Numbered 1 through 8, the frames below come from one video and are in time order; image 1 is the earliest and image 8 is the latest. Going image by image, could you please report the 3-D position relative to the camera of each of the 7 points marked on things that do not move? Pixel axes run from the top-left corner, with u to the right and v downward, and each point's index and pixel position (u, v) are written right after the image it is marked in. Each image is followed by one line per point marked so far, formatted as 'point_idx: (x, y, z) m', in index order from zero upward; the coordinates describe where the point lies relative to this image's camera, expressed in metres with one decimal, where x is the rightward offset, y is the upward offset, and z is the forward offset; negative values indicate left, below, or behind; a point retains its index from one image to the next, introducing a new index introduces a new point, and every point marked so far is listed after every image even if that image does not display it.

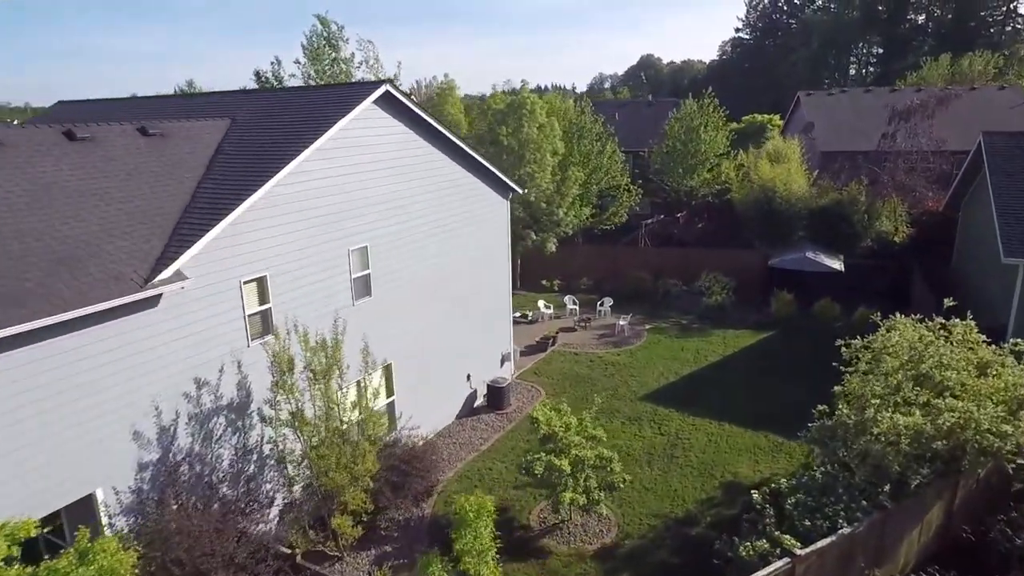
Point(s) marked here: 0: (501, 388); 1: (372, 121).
0: (-0.3, -2.9, +18.7) m
1: (-3.0, +3.6, +14.3) m
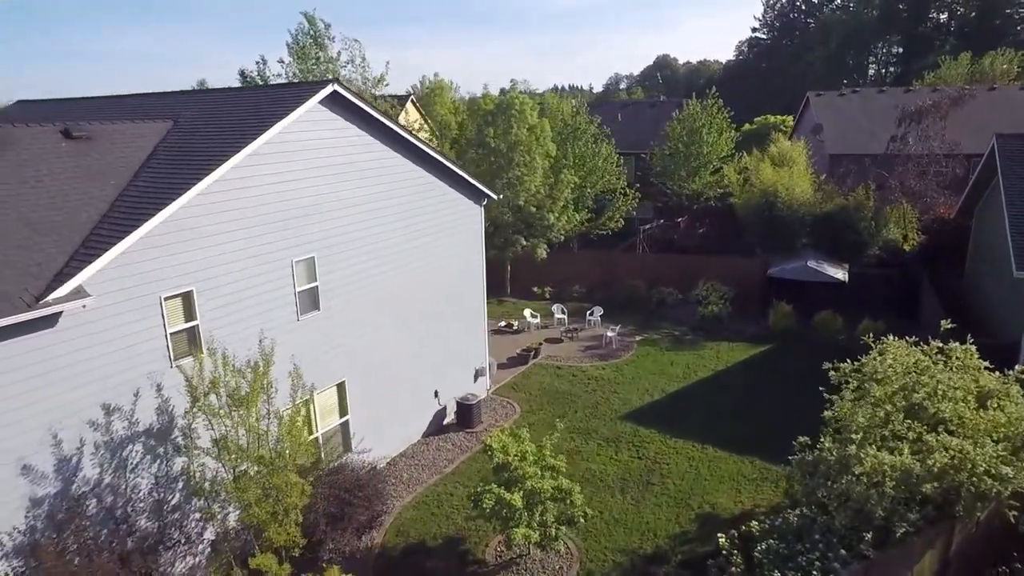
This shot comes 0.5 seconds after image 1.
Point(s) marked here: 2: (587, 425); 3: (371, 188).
0: (-1.1, -3.2, +17.6) m
1: (-3.9, +3.3, +13.3) m
2: (+2.0, -3.8, +18.2) m
3: (-3.2, +2.2, +14.7) m
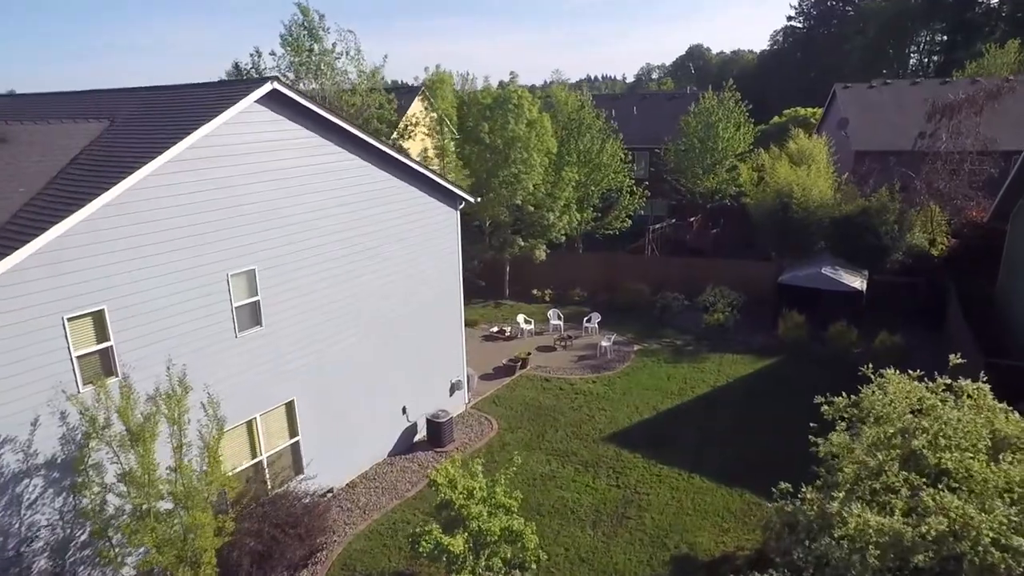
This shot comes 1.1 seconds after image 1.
0: (-1.8, -3.5, +16.5) m
1: (-4.7, +3.0, +12.2) m
2: (+1.4, -4.1, +16.9) m
3: (-4.0, +2.0, +13.6) m
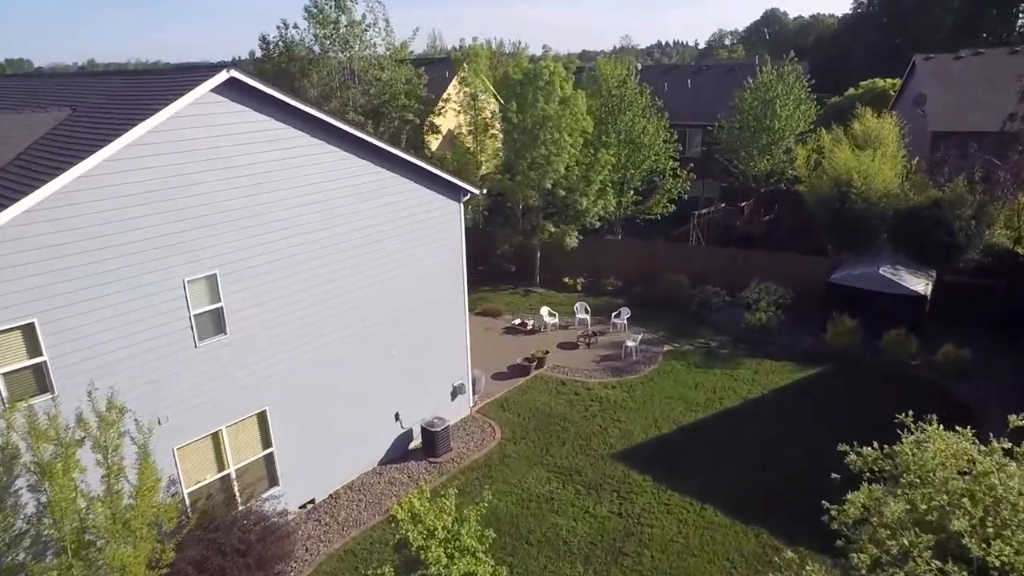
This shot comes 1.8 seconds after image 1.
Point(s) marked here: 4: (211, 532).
0: (-1.8, -3.4, +15.4) m
1: (-4.9, +2.9, +11.1) m
2: (+1.4, -4.2, +15.6) m
3: (-4.1, +1.9, +12.5) m
4: (-4.9, -4.0, +10.8) m
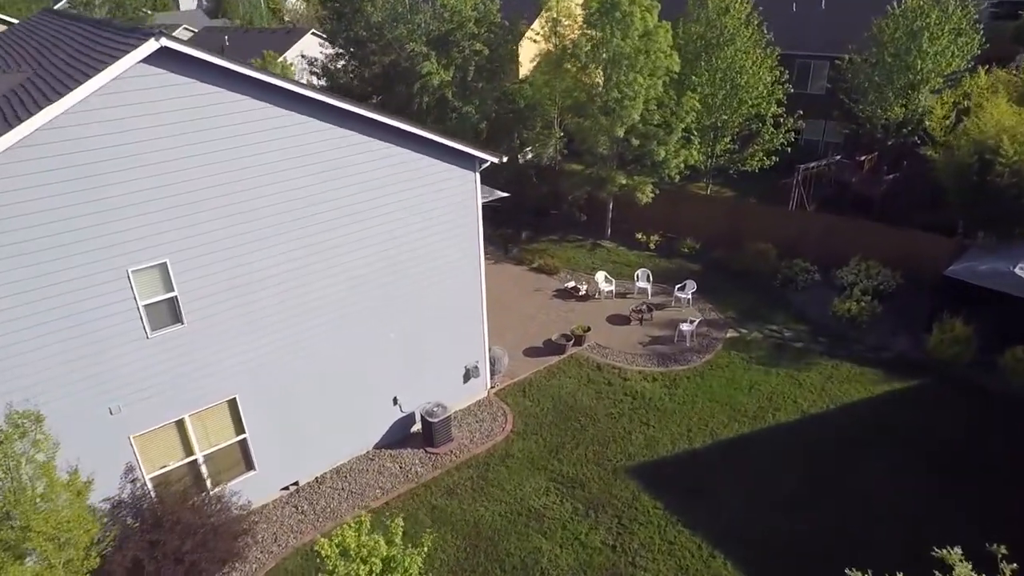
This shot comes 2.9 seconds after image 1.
0: (-1.7, -3.0, +14.4) m
1: (-5.2, +3.0, +9.8) m
2: (+1.4, -3.9, +14.0) m
3: (-4.2, +2.1, +11.2) m
4: (-5.7, -3.8, +10.5) m
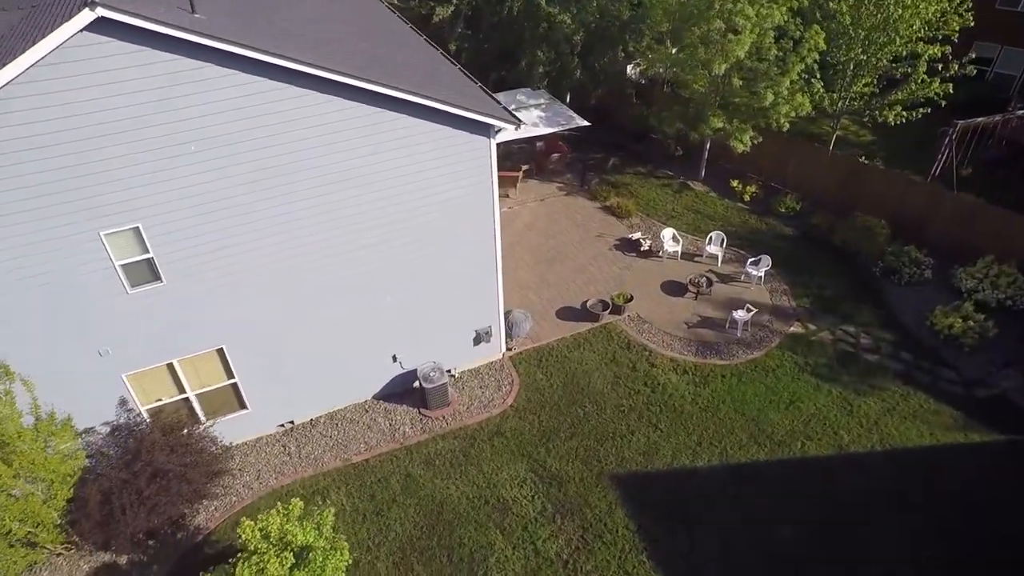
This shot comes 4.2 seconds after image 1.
0: (-1.8, -2.2, +14.2) m
1: (-5.5, +3.3, +9.2) m
2: (+0.9, -3.7, +13.5) m
3: (-4.4, +2.5, +10.5) m
4: (-6.7, -3.1, +11.5) m
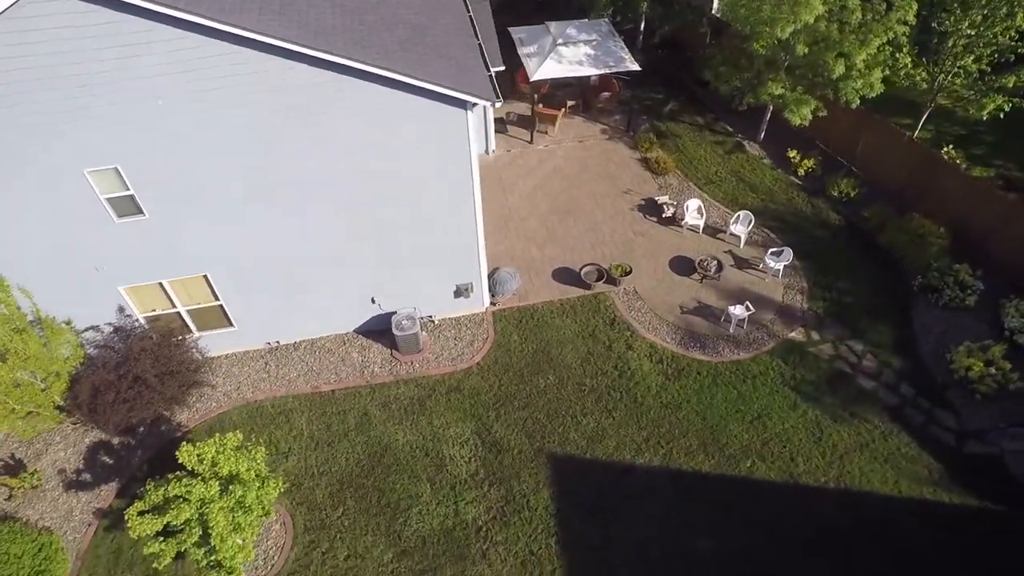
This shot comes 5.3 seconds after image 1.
0: (-2.6, -1.1, +14.8) m
1: (-6.3, +4.0, +9.5) m
2: (-0.2, -3.1, +14.0) m
3: (-5.0, +3.3, +10.7) m
4: (-7.9, -1.6, +13.1) m
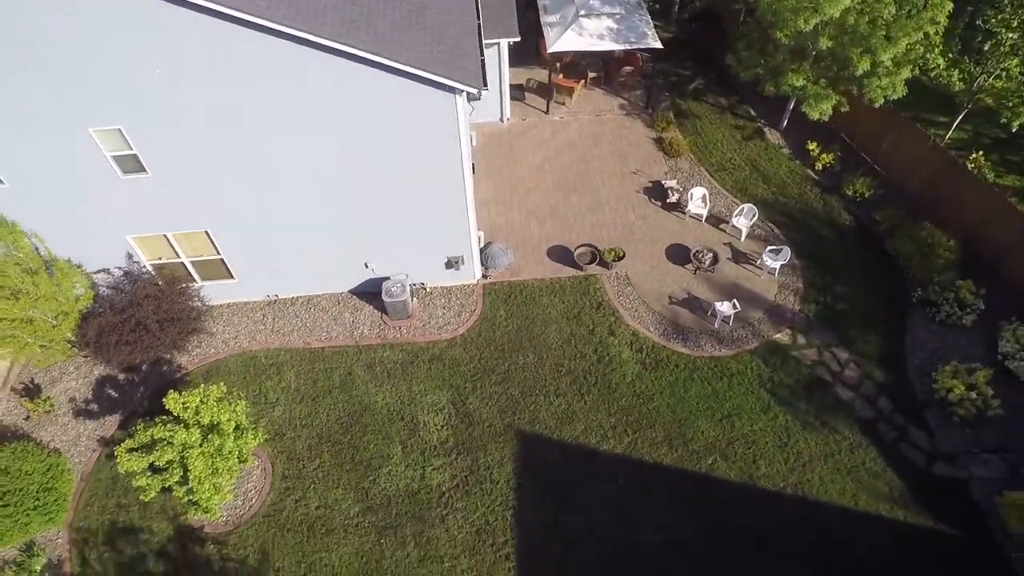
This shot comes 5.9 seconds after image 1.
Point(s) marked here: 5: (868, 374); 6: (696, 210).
0: (-2.9, -0.4, +15.4) m
1: (-6.6, +4.6, +9.9) m
2: (-0.8, -2.7, +14.6) m
3: (-5.3, +3.9, +11.1) m
4: (-8.4, -0.5, +14.1) m
5: (+8.1, -1.9, +14.7) m
6: (+4.9, +2.1, +17.4) m
